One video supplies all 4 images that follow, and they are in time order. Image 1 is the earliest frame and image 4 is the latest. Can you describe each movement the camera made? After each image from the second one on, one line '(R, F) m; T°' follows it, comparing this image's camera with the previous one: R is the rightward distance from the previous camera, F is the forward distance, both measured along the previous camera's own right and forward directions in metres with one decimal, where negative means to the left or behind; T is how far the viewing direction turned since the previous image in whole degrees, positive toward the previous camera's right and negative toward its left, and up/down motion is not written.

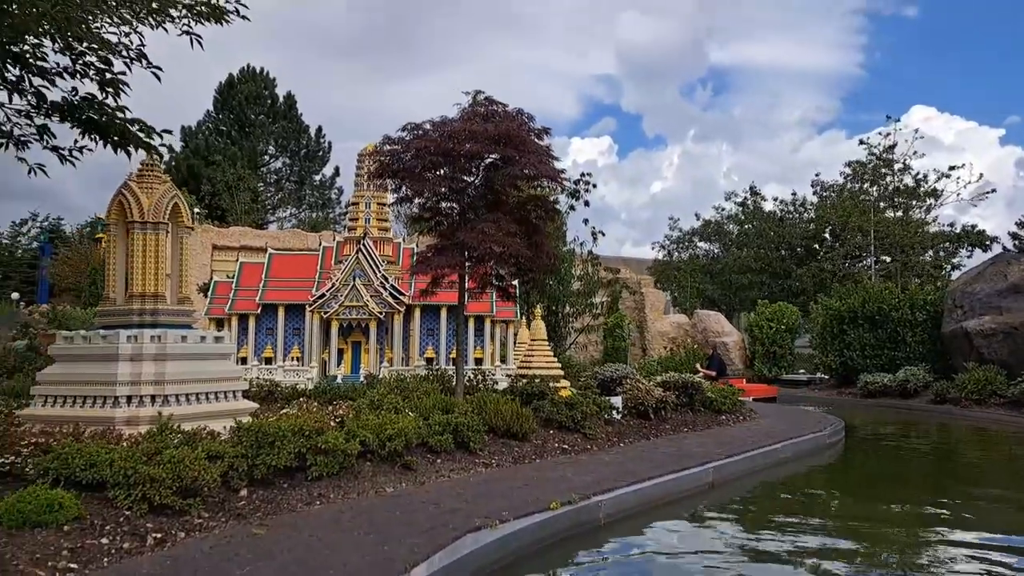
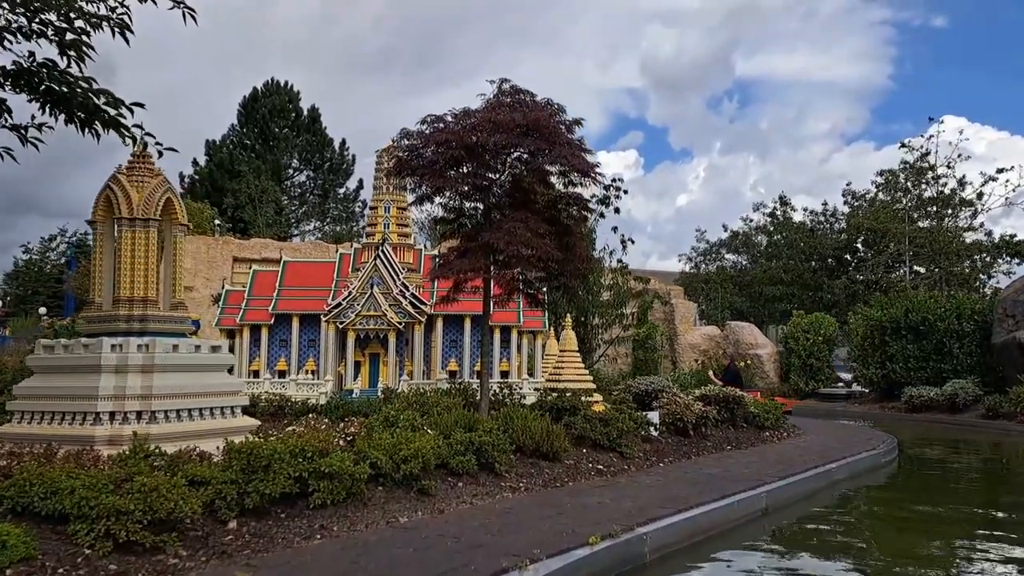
(-0.1, +1.1) m; -2°
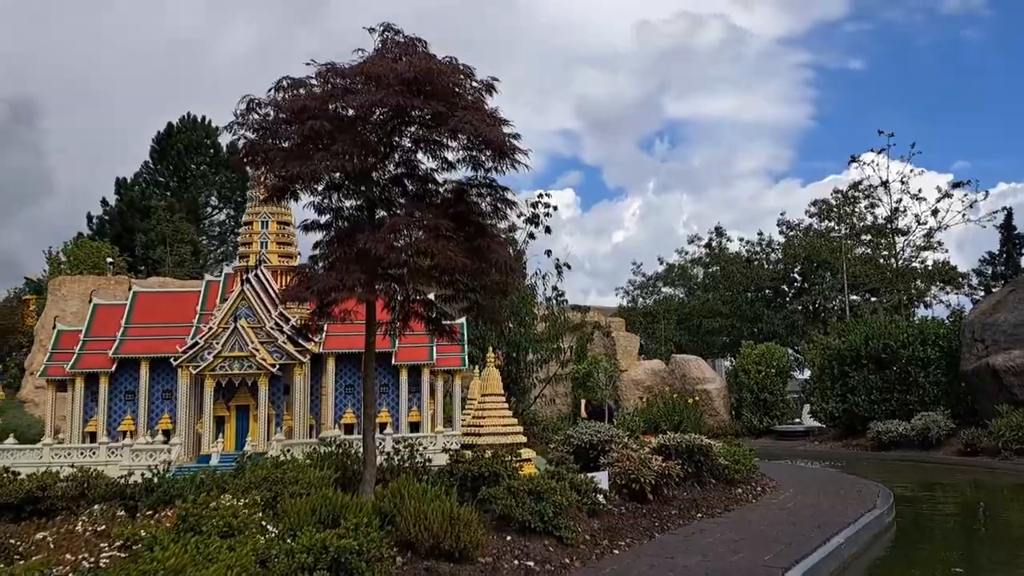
(+0.5, +3.4) m; +4°
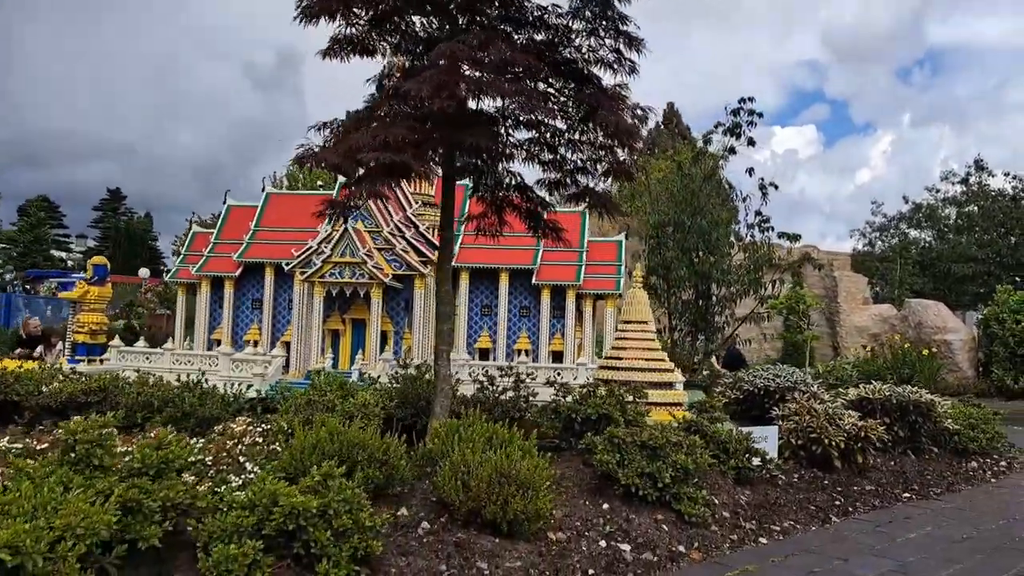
(+0.8, +2.5) m; -15°
